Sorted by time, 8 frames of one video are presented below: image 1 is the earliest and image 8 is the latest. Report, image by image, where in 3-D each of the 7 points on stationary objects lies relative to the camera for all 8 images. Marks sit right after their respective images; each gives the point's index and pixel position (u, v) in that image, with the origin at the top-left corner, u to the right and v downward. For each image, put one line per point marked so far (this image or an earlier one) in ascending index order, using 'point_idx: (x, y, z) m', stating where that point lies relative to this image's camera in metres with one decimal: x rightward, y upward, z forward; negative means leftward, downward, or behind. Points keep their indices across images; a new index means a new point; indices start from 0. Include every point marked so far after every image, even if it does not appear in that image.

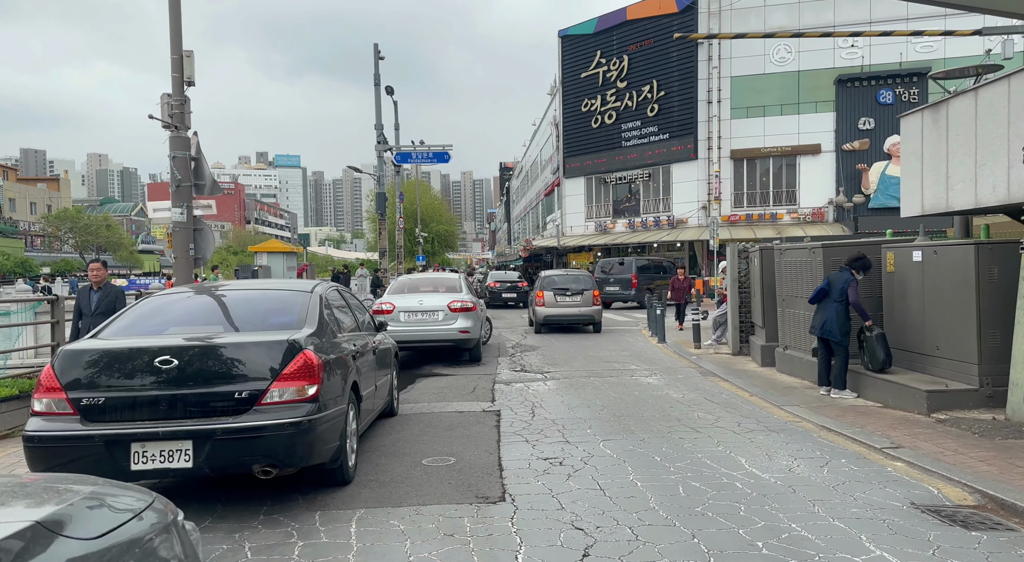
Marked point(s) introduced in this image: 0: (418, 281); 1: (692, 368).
0: (-1.8, 0.0, +14.1) m
1: (+2.8, -1.3, +11.5) m
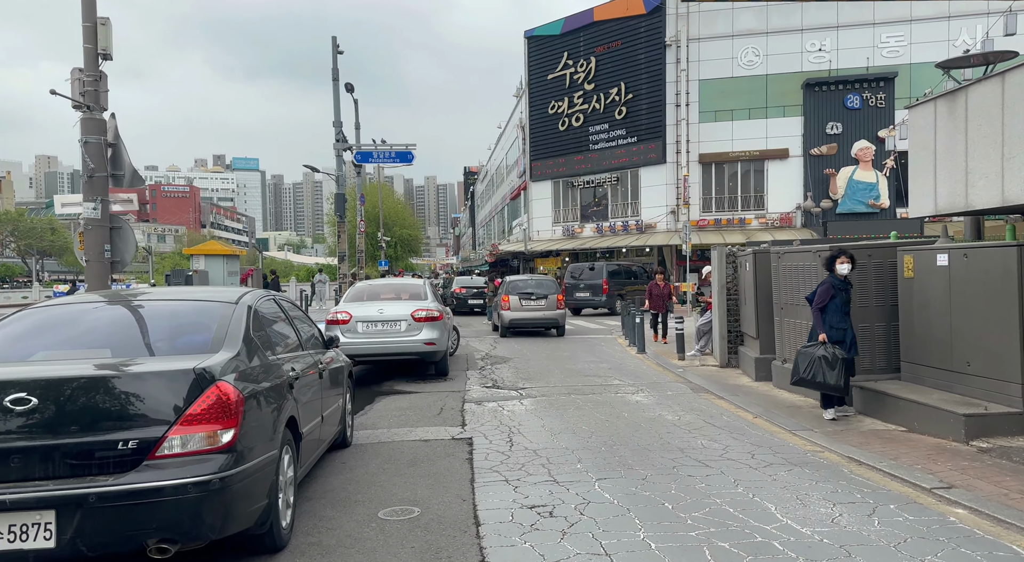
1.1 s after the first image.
0: (-2.3, -0.1, +12.9) m
1: (+2.3, -1.4, +10.5) m
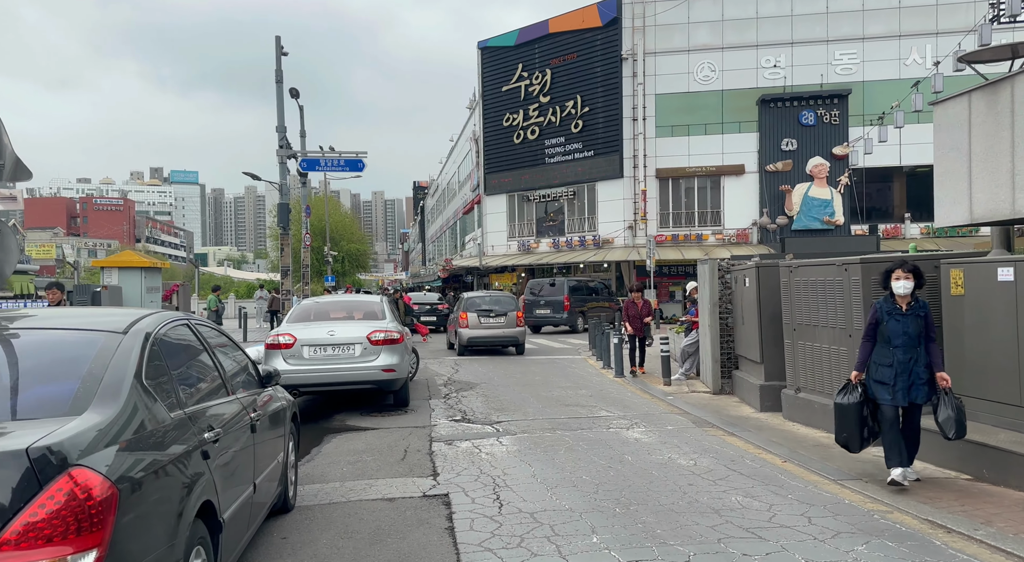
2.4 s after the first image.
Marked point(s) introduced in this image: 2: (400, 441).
0: (-2.8, -0.4, +11.4) m
1: (+2.0, -1.6, +9.3) m
2: (-1.2, -1.7, +8.1) m
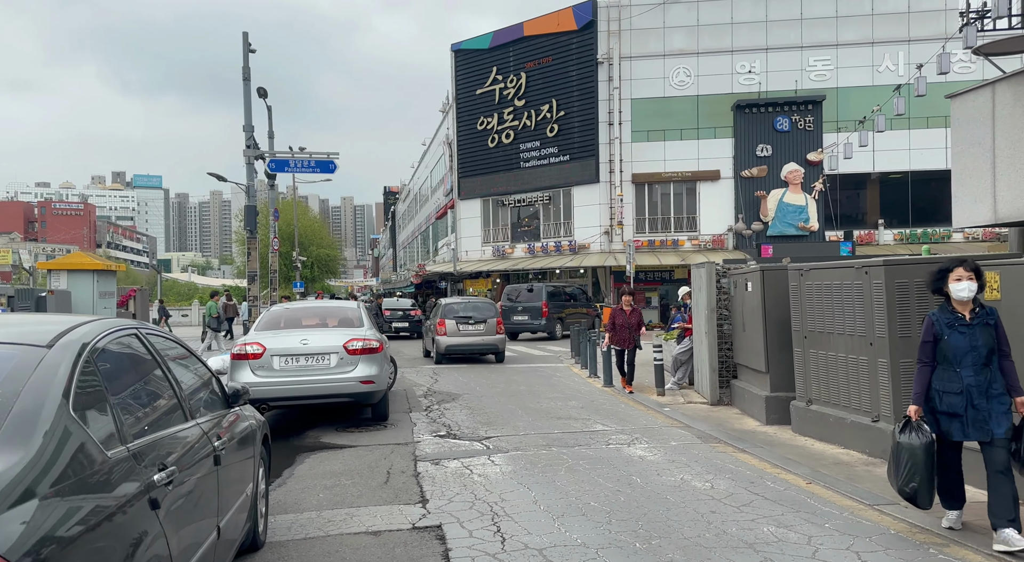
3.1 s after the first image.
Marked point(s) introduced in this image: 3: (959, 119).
0: (-3.0, -0.5, +10.6) m
1: (+1.9, -1.7, +8.7) m
2: (-1.3, -1.8, +7.4) m
3: (+4.5, +1.6, +7.6) m
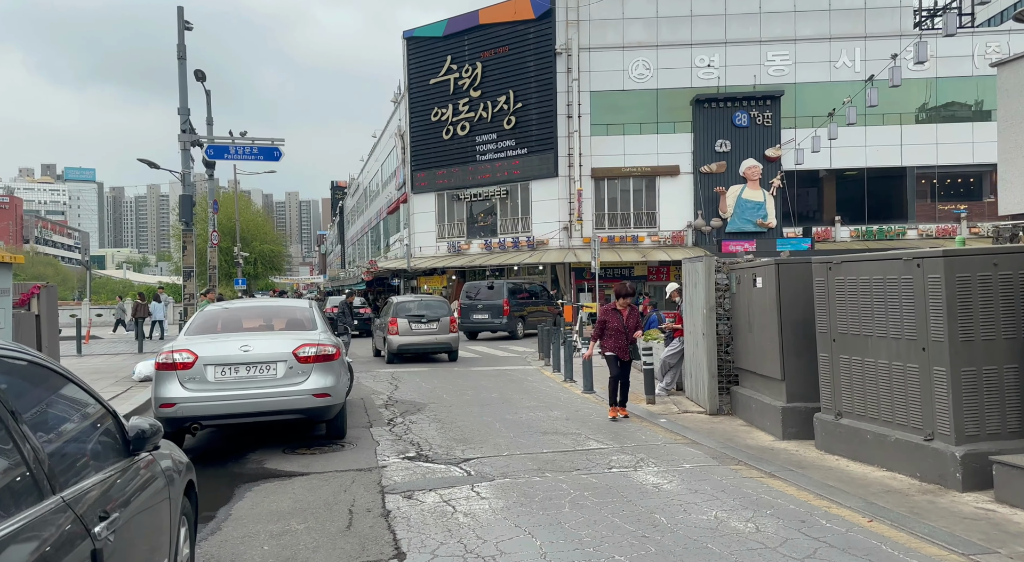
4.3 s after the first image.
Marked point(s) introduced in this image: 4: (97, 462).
0: (-3.3, -0.4, +9.1) m
1: (+1.7, -1.6, +7.5) m
2: (-1.4, -1.7, +6.1) m
3: (+4.4, +1.7, +6.6) m
4: (-1.6, -0.7, +3.0) m
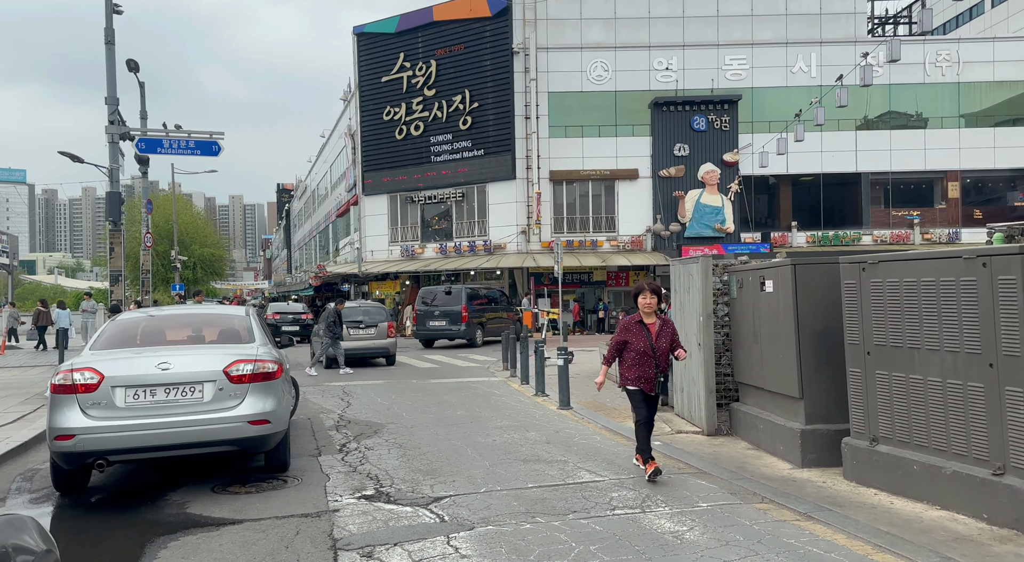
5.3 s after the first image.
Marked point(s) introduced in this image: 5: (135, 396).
0: (-3.6, -0.4, +7.7) m
1: (+1.5, -1.7, +6.5) m
2: (-1.5, -1.7, +4.8) m
3: (+4.2, +1.6, +5.8) m
4: (-1.5, -0.7, +1.7) m
5: (-3.1, -0.9, +6.2) m
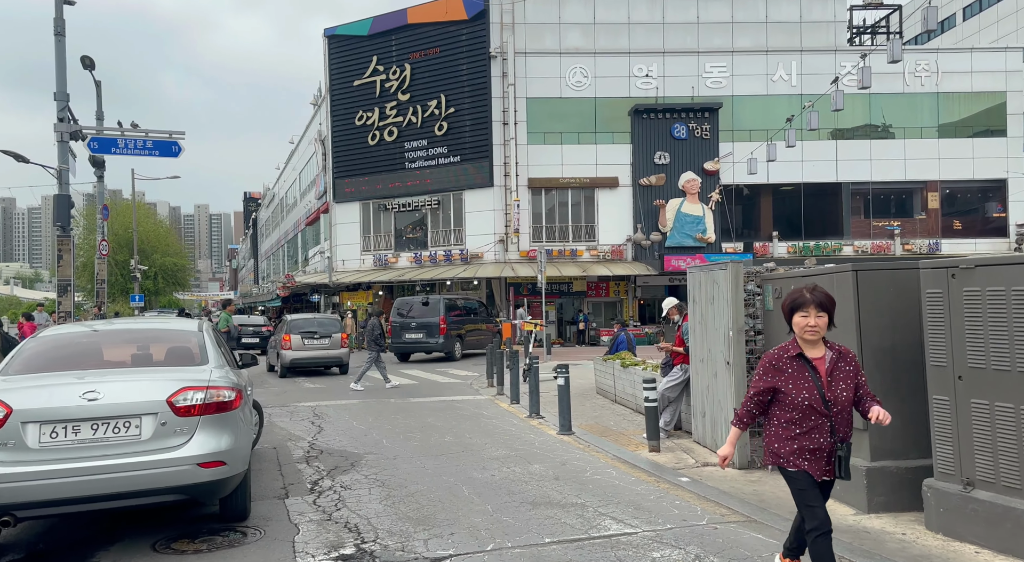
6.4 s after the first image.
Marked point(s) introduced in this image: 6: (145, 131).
0: (-3.5, -0.5, +6.4) m
1: (+1.6, -1.7, +5.4) m
2: (-1.3, -1.8, +3.6) m
3: (+4.3, +1.6, +4.8) m
4: (-1.3, -0.7, +0.5) m
5: (-3.0, -1.0, +5.0) m
6: (-9.1, +3.7, +18.8) m
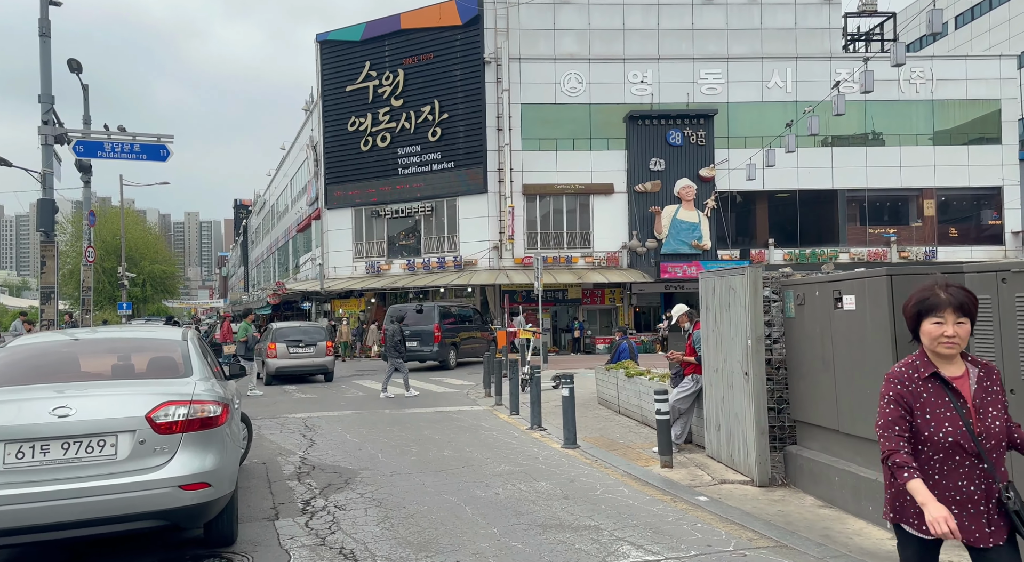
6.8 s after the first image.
0: (-3.5, -0.6, +6.0) m
1: (+1.7, -1.8, +4.9) m
2: (-1.2, -1.8, +3.1) m
3: (+4.4, +1.5, +4.5) m
4: (-1.1, -0.7, +0.1) m
5: (-2.9, -1.0, +4.5) m
6: (-9.1, +3.5, +18.4) m
